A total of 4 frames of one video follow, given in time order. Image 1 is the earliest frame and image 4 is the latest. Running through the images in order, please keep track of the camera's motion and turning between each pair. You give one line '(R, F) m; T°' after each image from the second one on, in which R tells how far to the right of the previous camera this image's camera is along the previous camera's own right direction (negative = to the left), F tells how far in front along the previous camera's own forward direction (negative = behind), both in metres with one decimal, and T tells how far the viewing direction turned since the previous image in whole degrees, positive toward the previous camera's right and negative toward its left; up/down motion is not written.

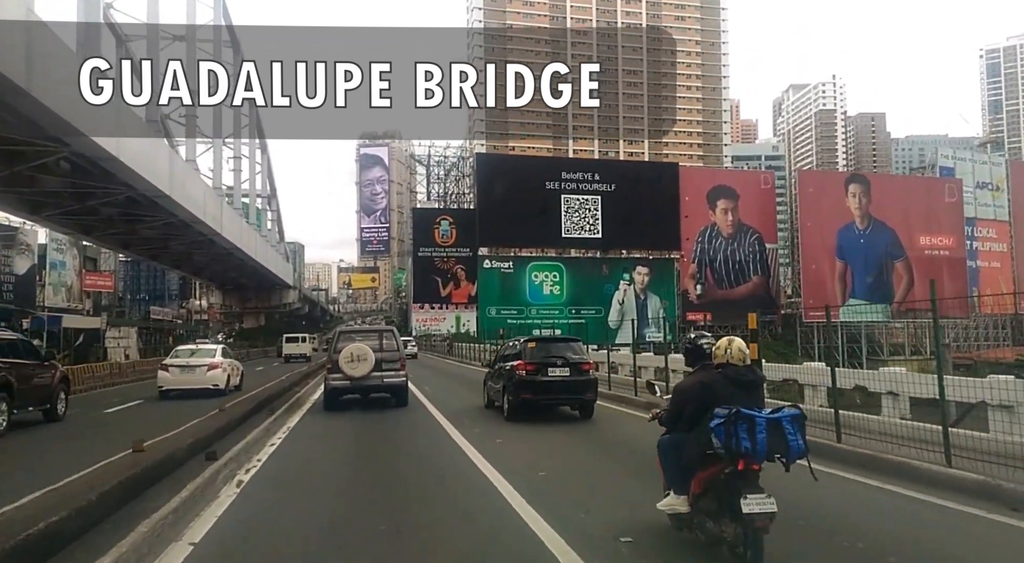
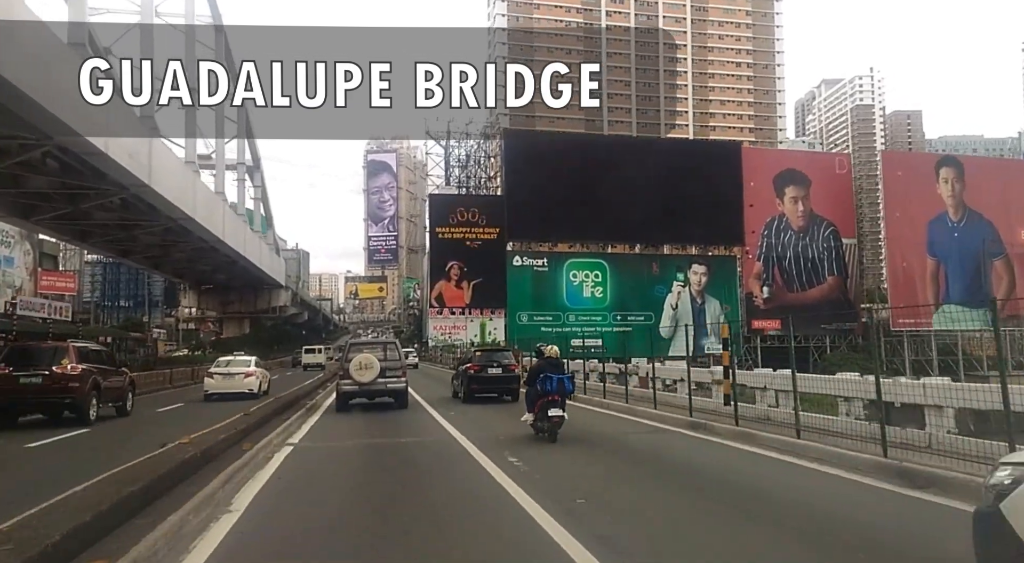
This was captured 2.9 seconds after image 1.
(-0.3, +1.3) m; -1°
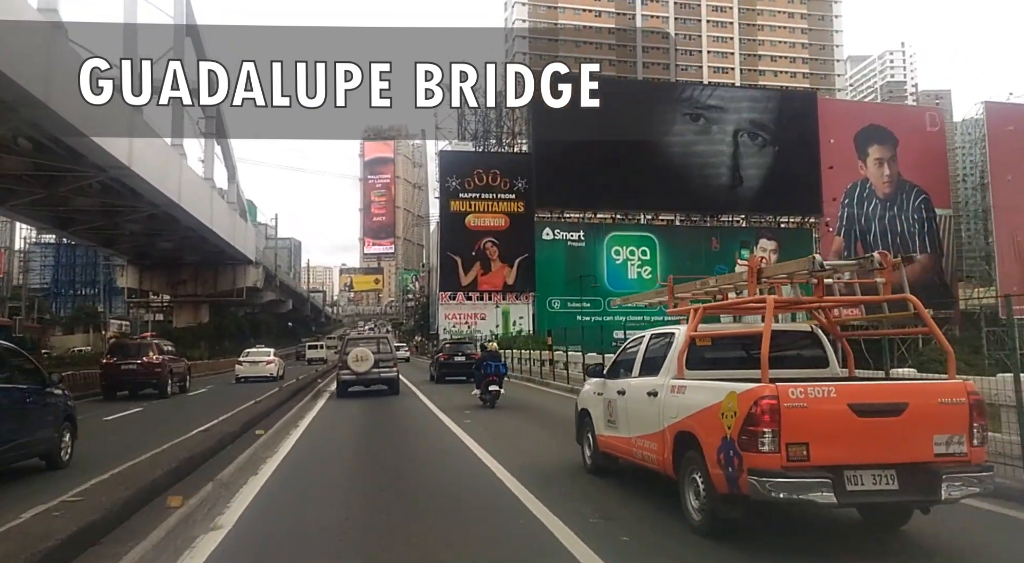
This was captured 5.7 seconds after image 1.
(-0.3, +1.3) m; 0°
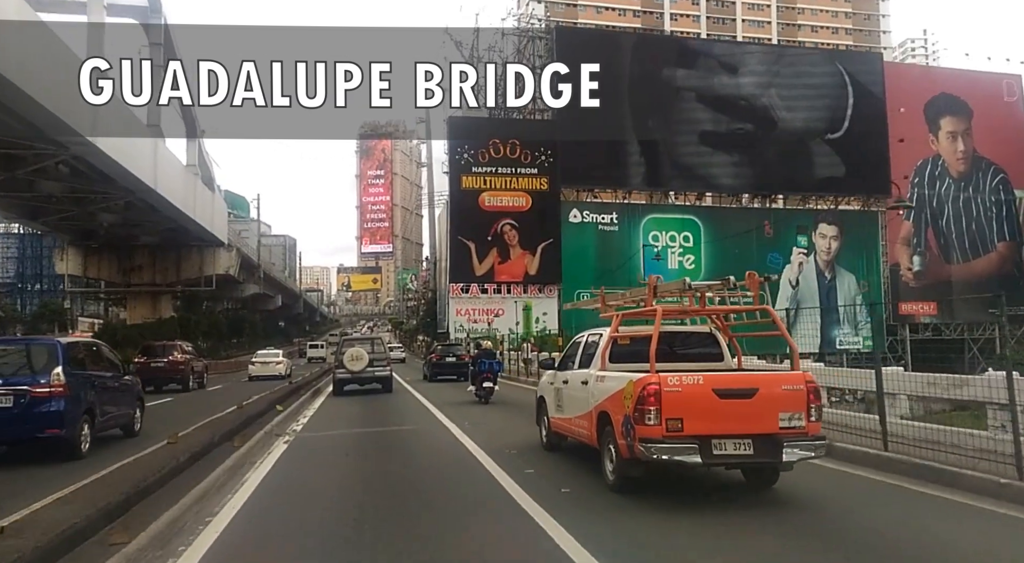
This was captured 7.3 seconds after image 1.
(-0.2, +0.8) m; 0°
